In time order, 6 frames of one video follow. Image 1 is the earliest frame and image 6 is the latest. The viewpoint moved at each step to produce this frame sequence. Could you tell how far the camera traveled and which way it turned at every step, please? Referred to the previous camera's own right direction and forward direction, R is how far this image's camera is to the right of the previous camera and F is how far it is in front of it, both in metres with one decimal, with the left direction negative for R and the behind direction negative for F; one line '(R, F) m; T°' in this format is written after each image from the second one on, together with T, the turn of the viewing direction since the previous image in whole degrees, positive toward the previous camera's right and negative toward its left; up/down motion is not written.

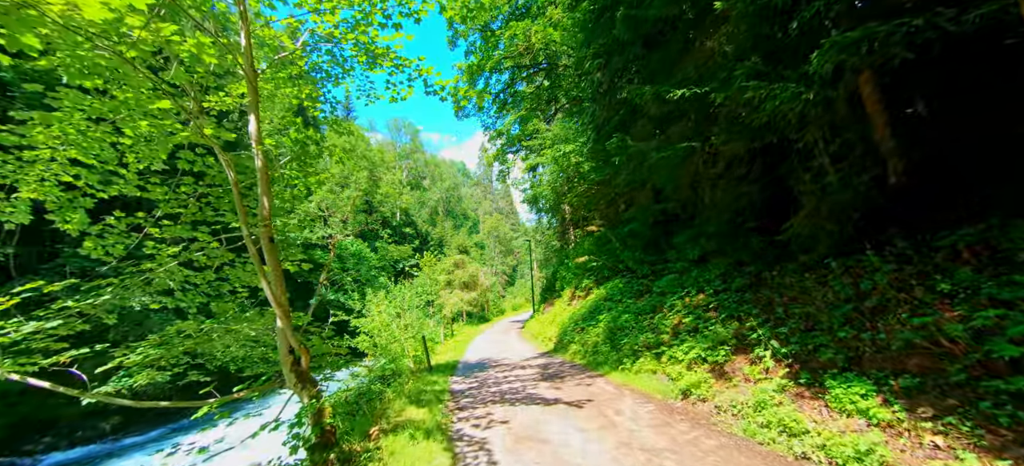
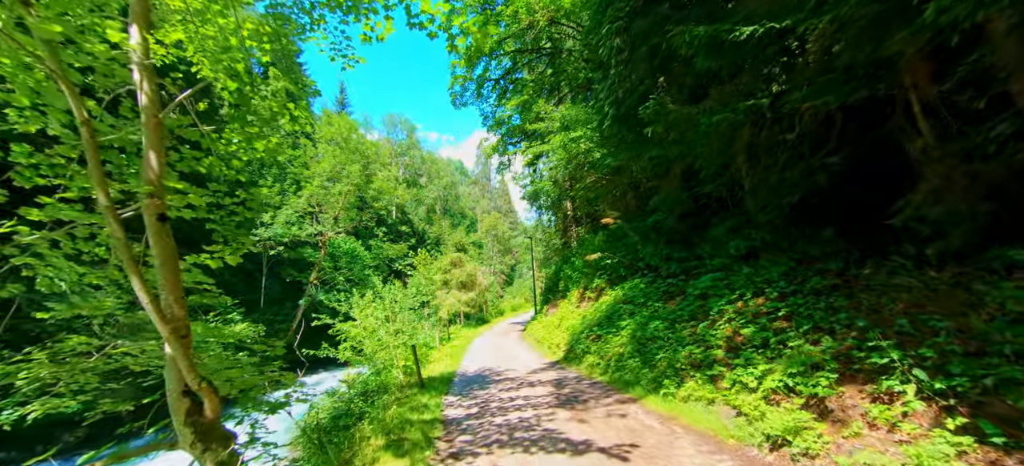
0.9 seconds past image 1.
(-0.2, +1.6) m; 0°
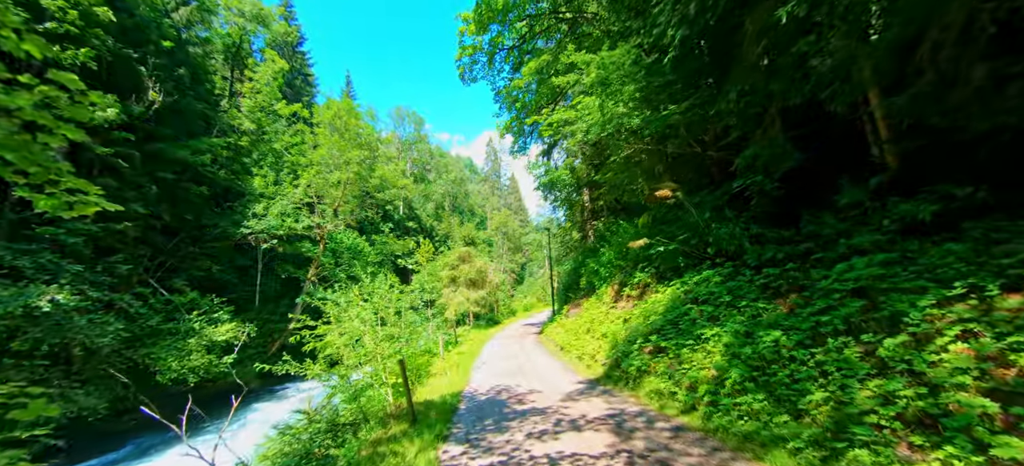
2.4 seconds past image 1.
(-0.3, +2.8) m; -1°
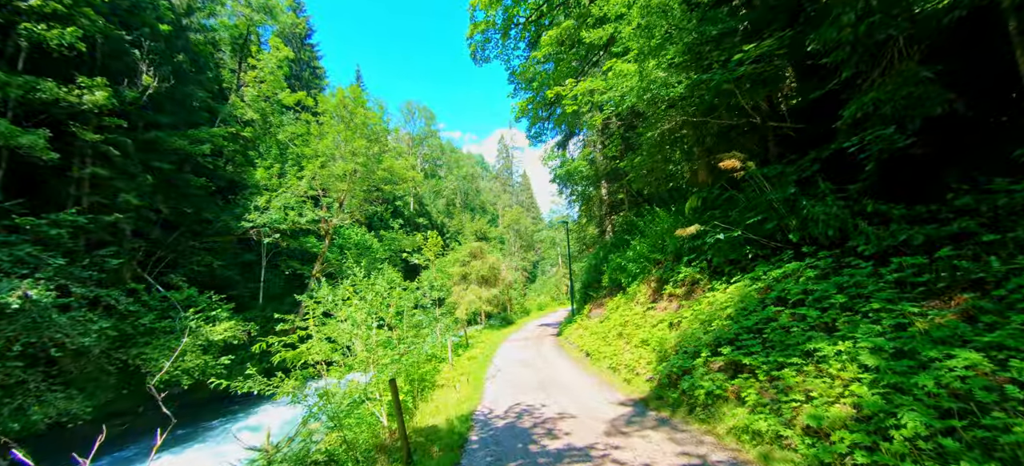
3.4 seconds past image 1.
(-0.2, +1.7) m; -2°
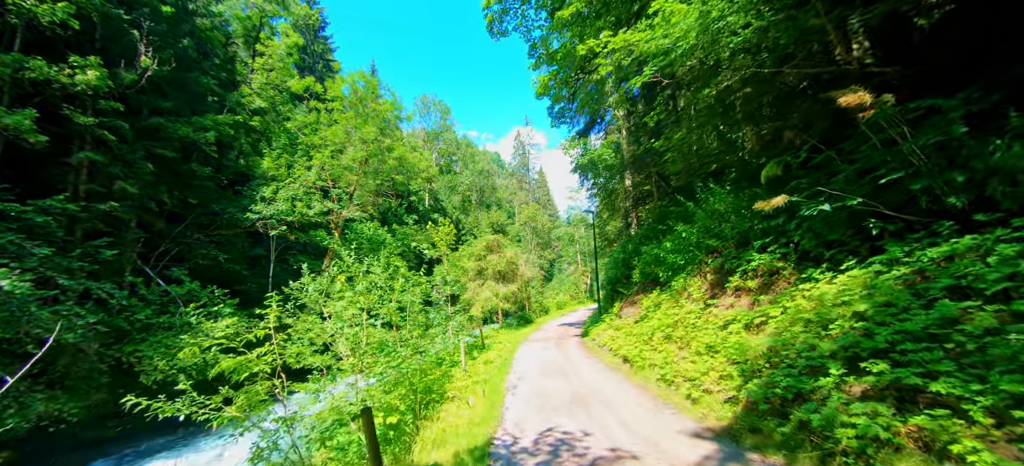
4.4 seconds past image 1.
(-0.2, +1.8) m; -2°
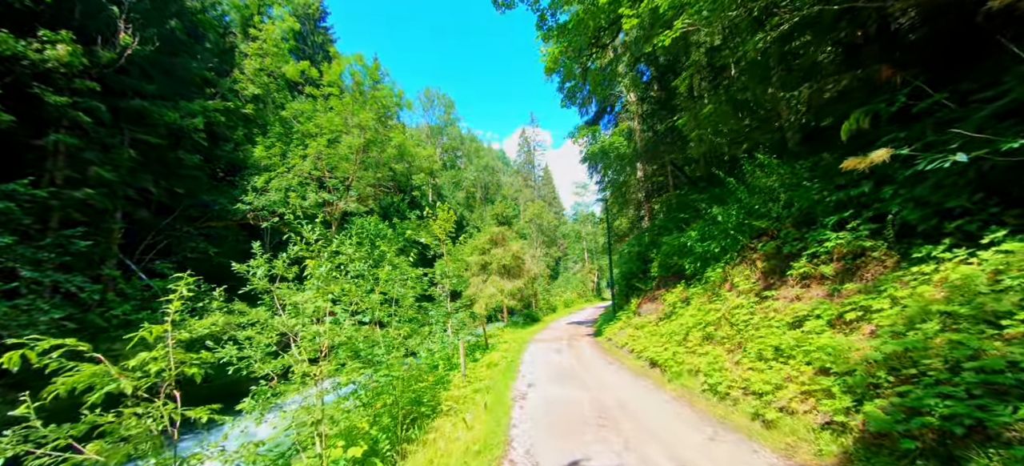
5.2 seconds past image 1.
(-0.1, +1.5) m; -1°
